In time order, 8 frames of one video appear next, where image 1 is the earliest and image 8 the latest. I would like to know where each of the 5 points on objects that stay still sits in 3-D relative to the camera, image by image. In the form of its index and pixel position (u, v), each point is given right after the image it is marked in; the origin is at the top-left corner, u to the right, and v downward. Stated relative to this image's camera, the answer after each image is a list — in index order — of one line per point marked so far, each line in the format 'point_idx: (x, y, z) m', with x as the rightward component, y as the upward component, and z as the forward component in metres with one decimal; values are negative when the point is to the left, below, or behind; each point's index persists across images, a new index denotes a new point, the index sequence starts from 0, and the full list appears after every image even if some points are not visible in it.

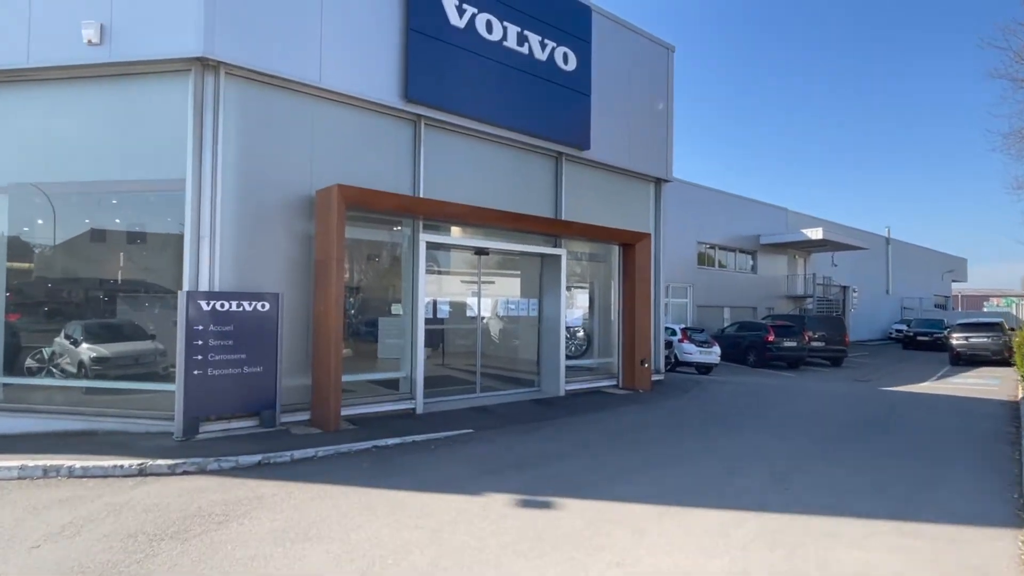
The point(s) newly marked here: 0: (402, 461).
0: (-1.5, -2.3, +7.6) m
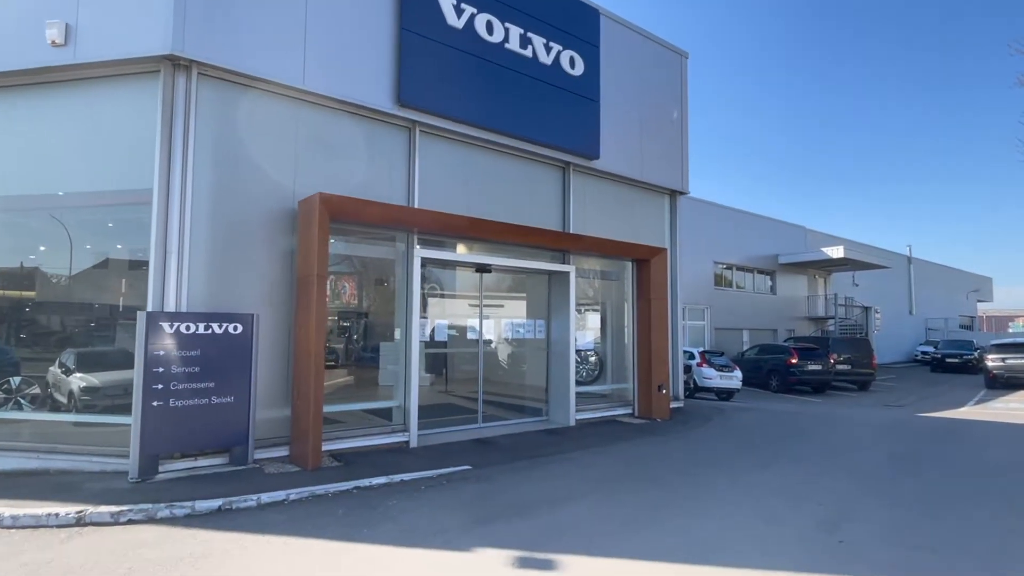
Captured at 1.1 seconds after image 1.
0: (-1.4, -2.5, +6.6) m
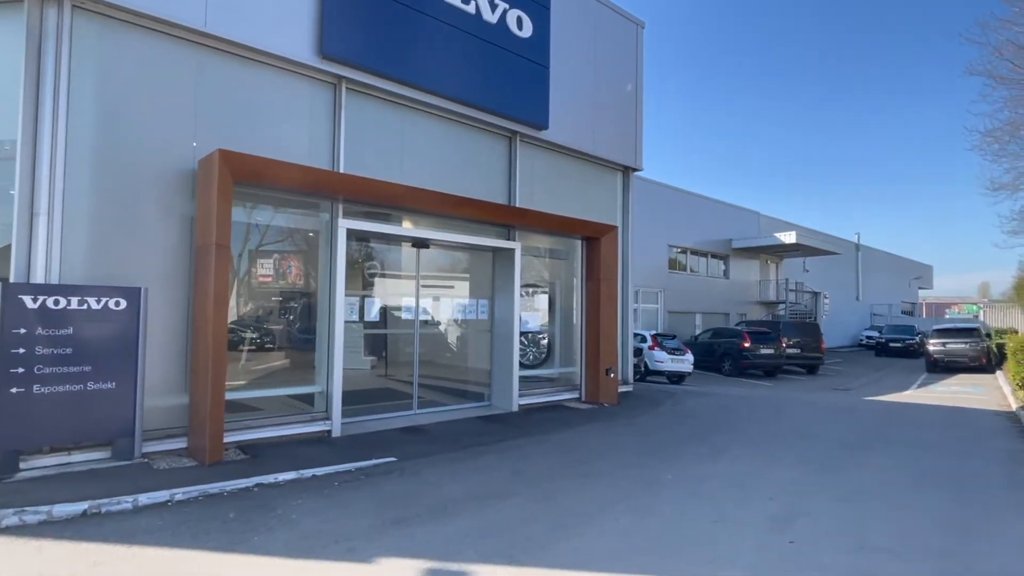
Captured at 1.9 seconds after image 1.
0: (-2.2, -2.2, +5.8) m
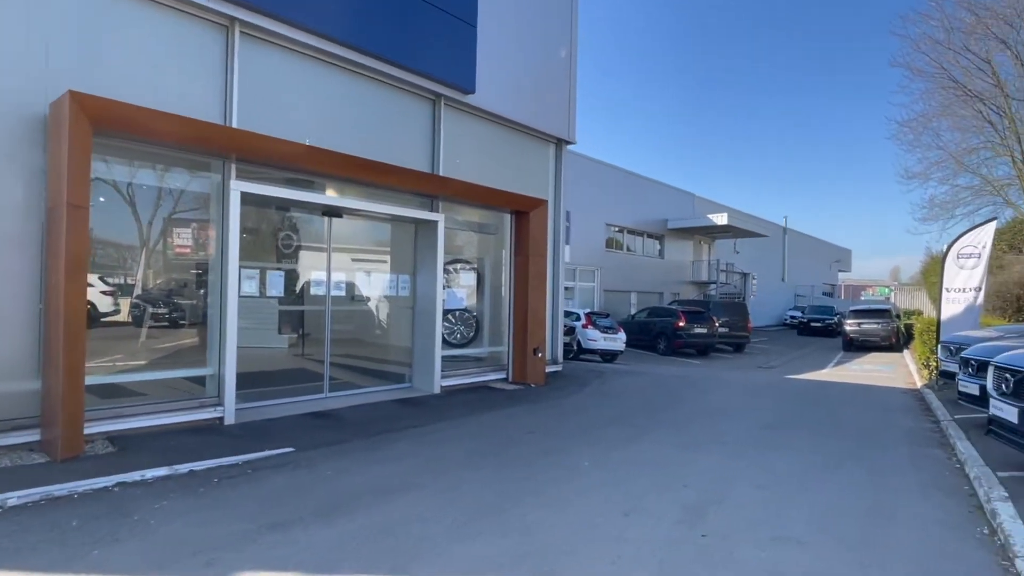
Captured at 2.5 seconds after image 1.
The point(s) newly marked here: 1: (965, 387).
0: (-3.1, -1.9, +5.0) m
1: (+6.5, -1.4, +8.5) m
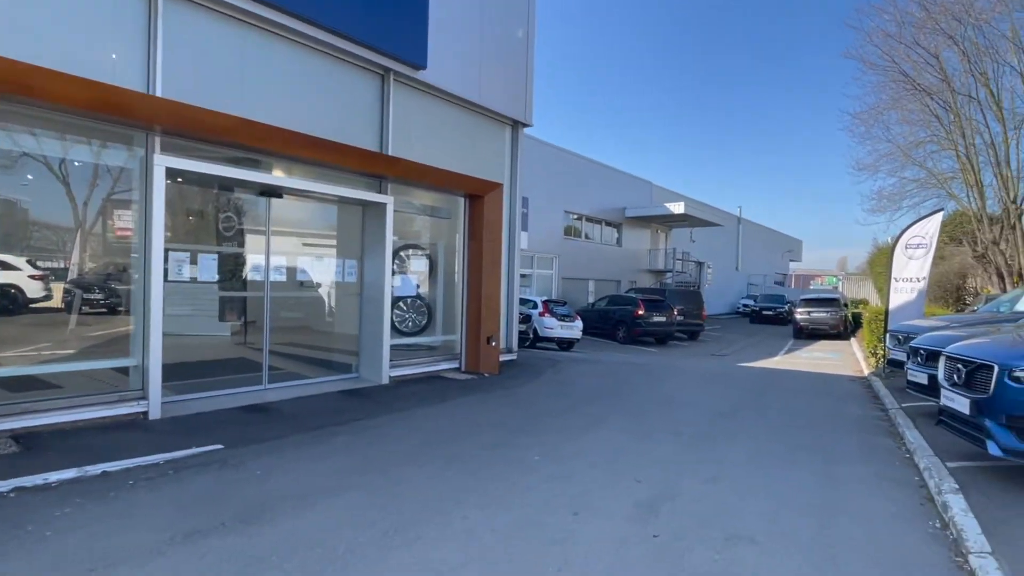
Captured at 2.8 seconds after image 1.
0: (-3.6, -1.8, +4.5) m
1: (+5.8, -1.2, +8.6) m
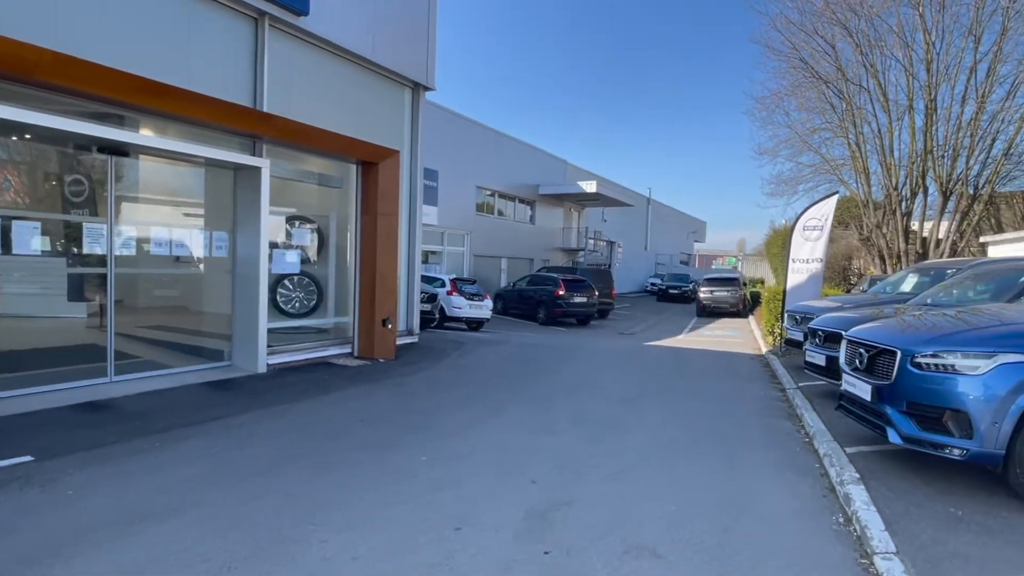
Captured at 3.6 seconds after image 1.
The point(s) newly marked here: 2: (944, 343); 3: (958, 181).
0: (-4.4, -1.6, +3.2) m
1: (+4.4, -1.0, +8.6) m
2: (+3.5, -0.4, +4.8) m
3: (+15.1, +3.6, +19.9) m
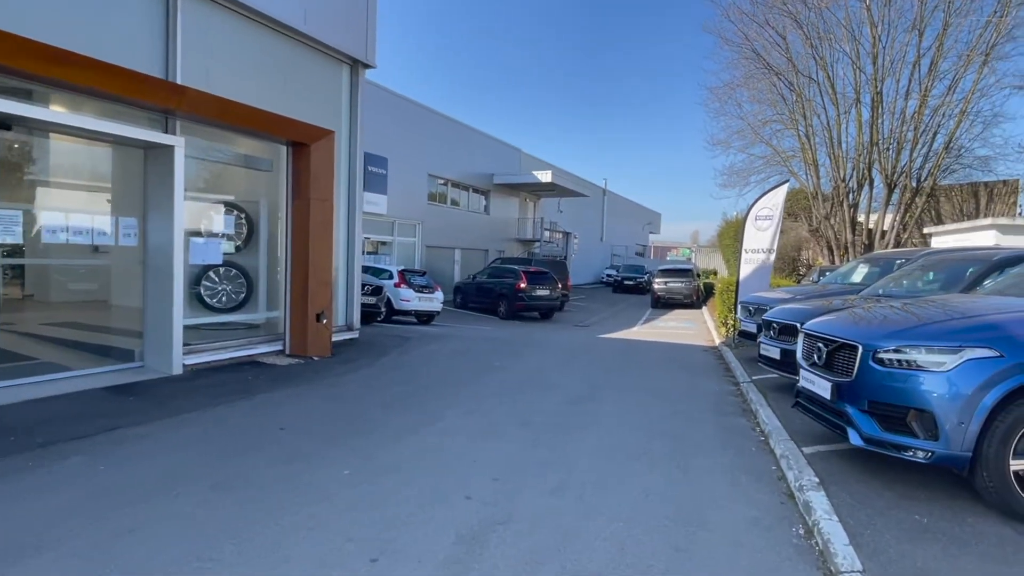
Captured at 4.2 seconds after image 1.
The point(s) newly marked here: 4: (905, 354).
0: (-4.7, -1.6, +2.4) m
1: (+3.6, -0.8, +8.3) m
2: (+3.0, -0.4, +4.5) m
3: (+13.5, +4.0, +20.3) m
4: (+3.0, -0.5, +4.4) m
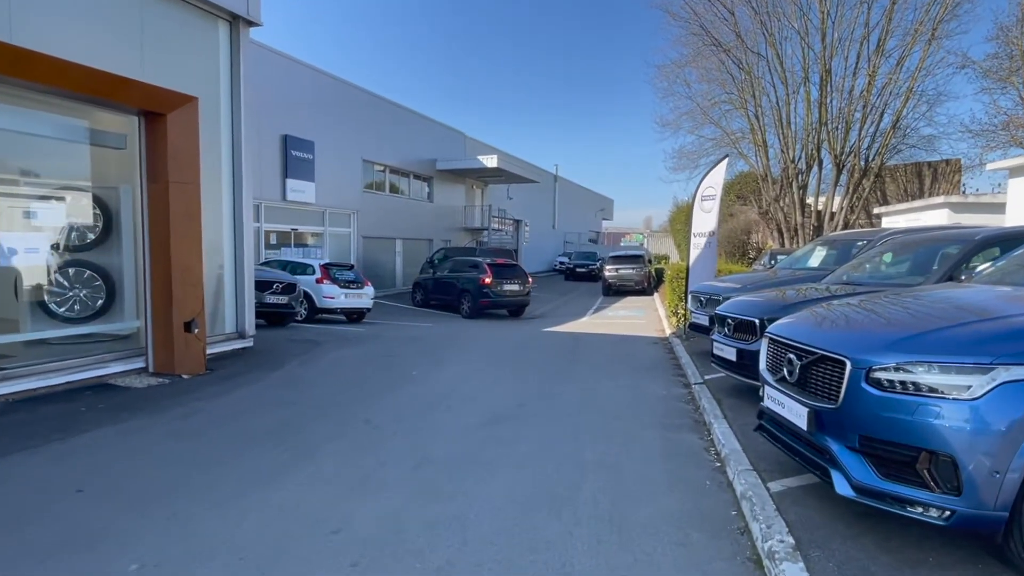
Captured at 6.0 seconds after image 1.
0: (-5.3, -1.8, +0.6) m
1: (+2.5, -0.7, +7.1) m
2: (+2.2, -0.3, +3.3) m
3: (+11.4, +4.5, +19.7) m
4: (+2.2, -0.5, +3.2) m
